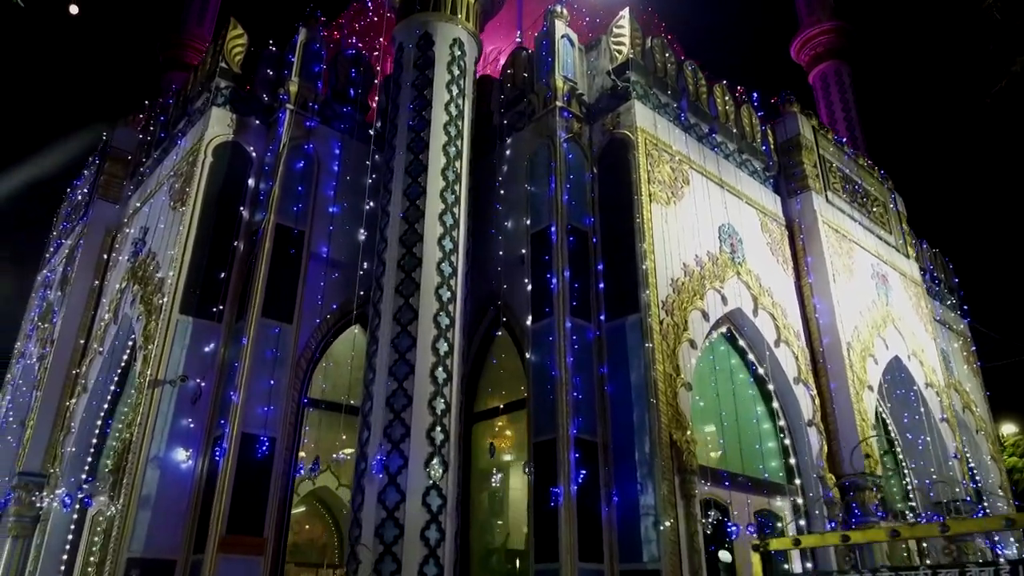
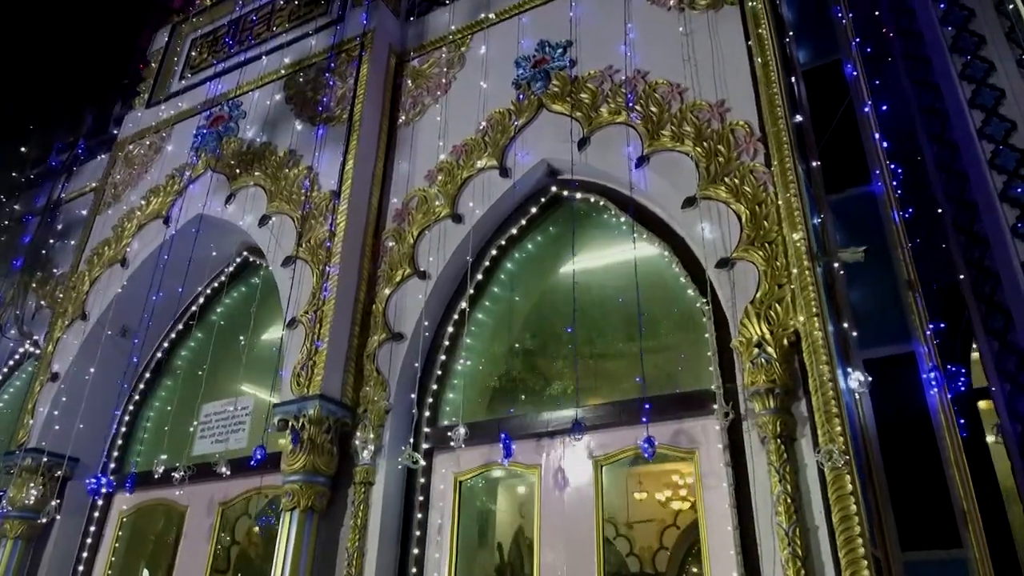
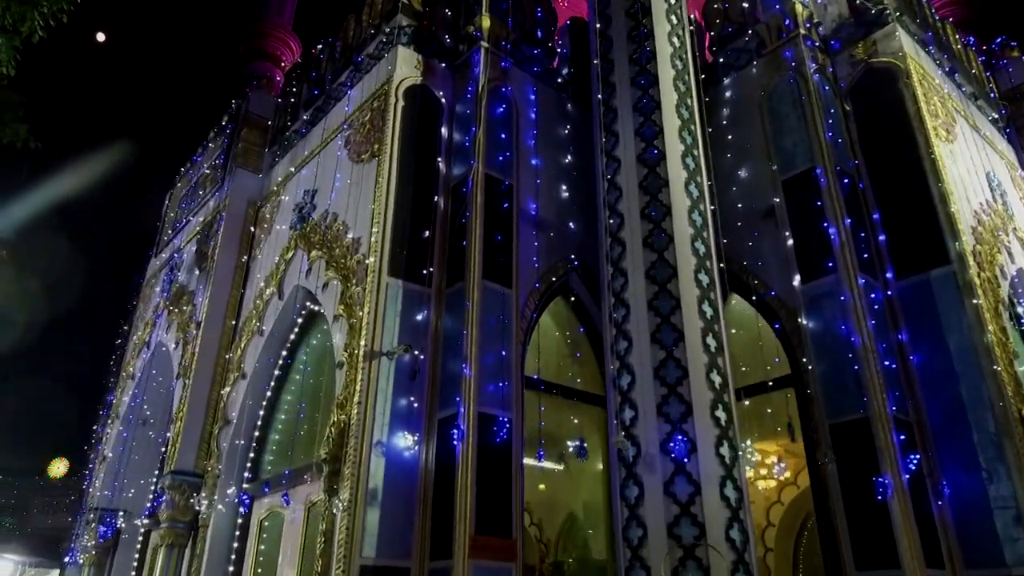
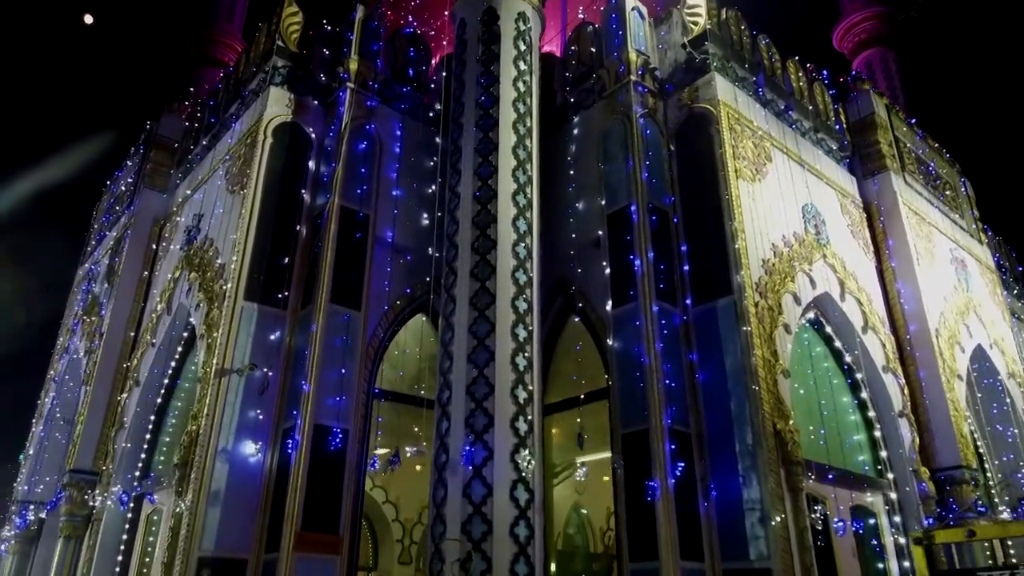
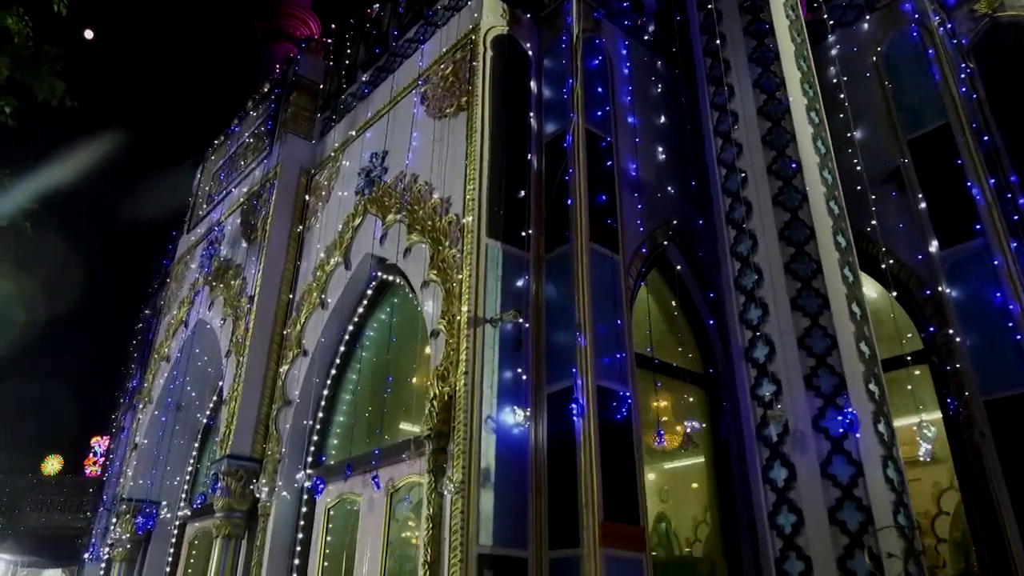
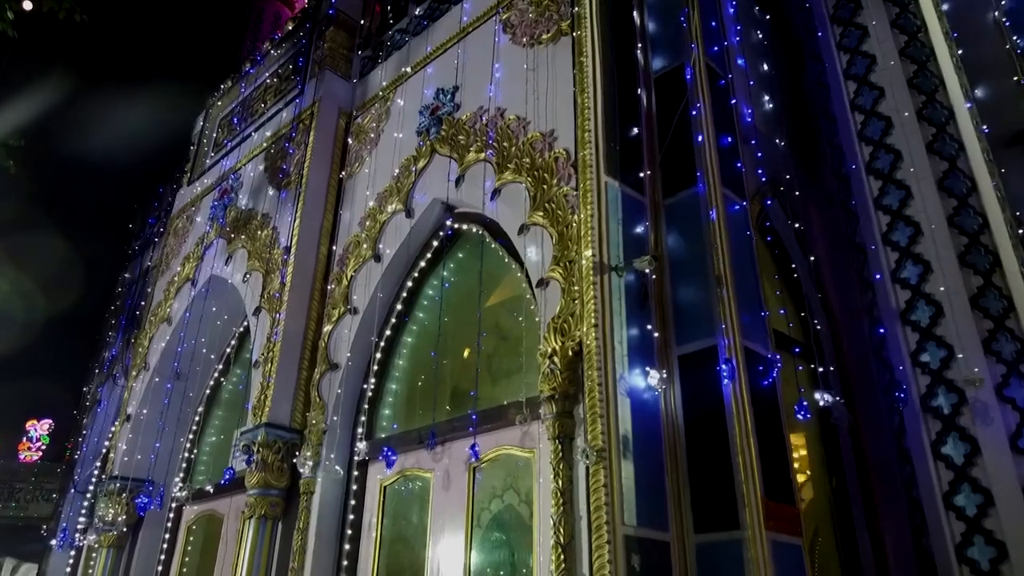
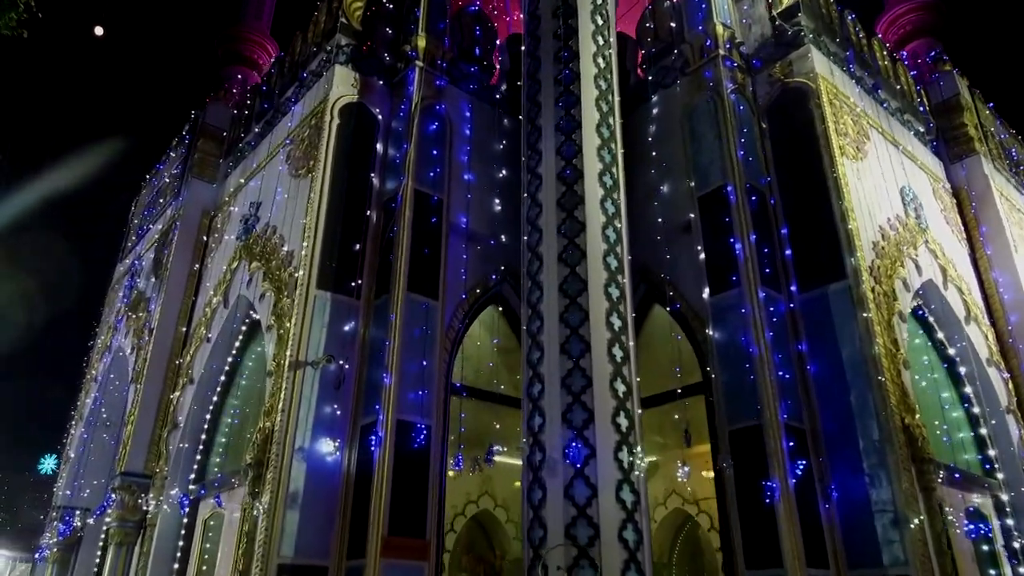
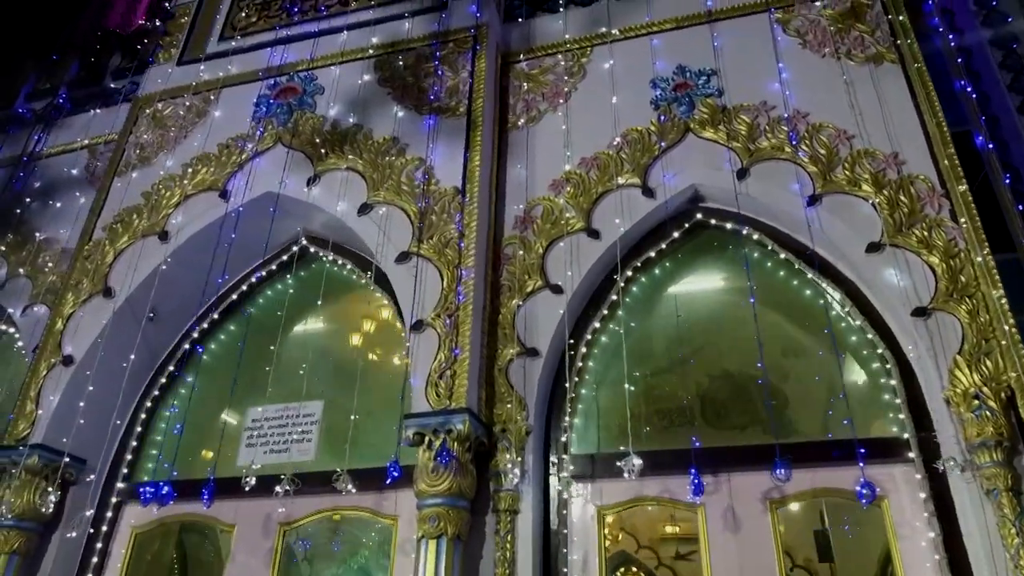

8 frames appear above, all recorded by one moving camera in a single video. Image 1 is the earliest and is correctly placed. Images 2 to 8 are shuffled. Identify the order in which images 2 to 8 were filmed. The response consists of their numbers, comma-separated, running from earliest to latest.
4, 7, 3, 5, 6, 2, 8
